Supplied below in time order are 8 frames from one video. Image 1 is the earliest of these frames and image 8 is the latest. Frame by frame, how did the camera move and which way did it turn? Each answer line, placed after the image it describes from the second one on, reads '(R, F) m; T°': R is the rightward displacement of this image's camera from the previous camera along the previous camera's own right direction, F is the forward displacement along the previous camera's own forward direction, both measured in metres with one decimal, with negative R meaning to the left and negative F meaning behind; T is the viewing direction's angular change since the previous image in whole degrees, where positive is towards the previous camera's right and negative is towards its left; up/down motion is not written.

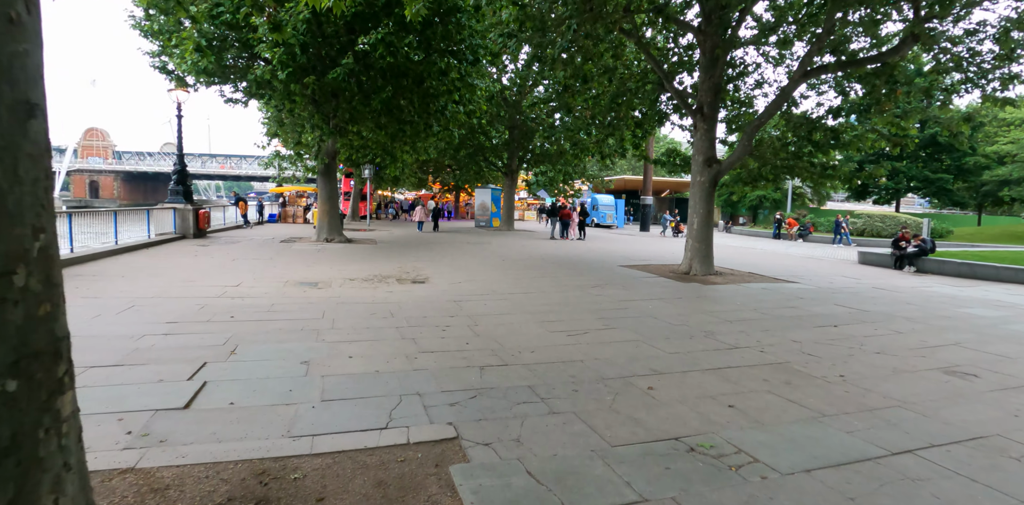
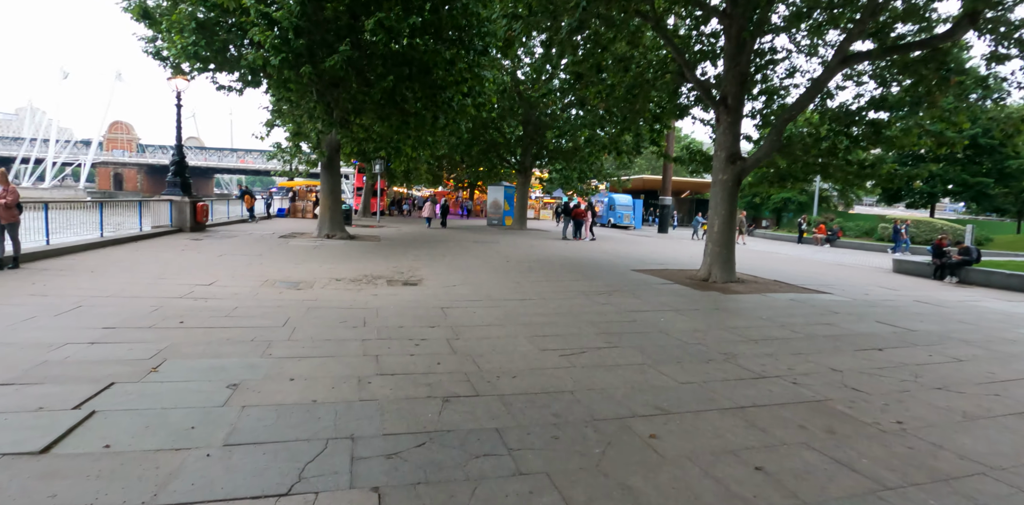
(+0.3, +0.8) m; -2°
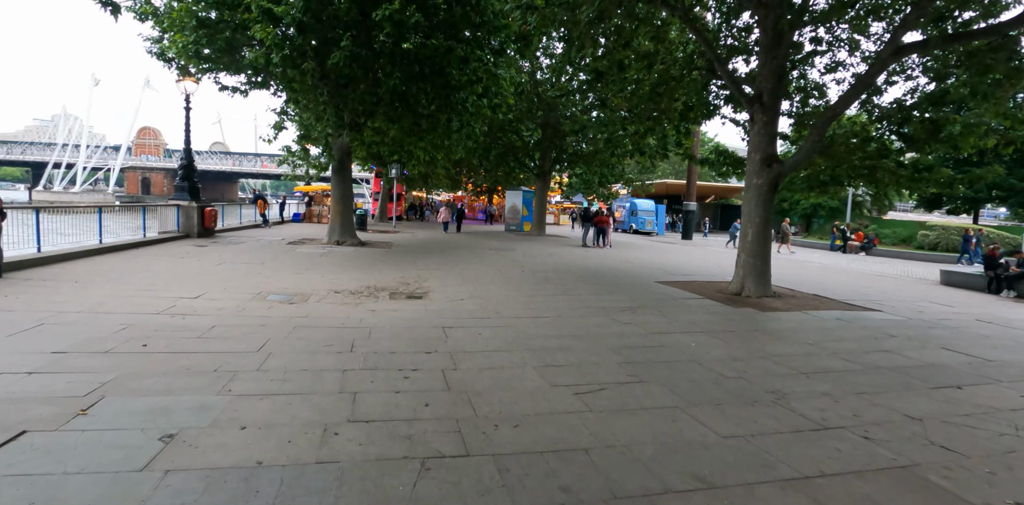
(+0.1, +0.7) m; -2°
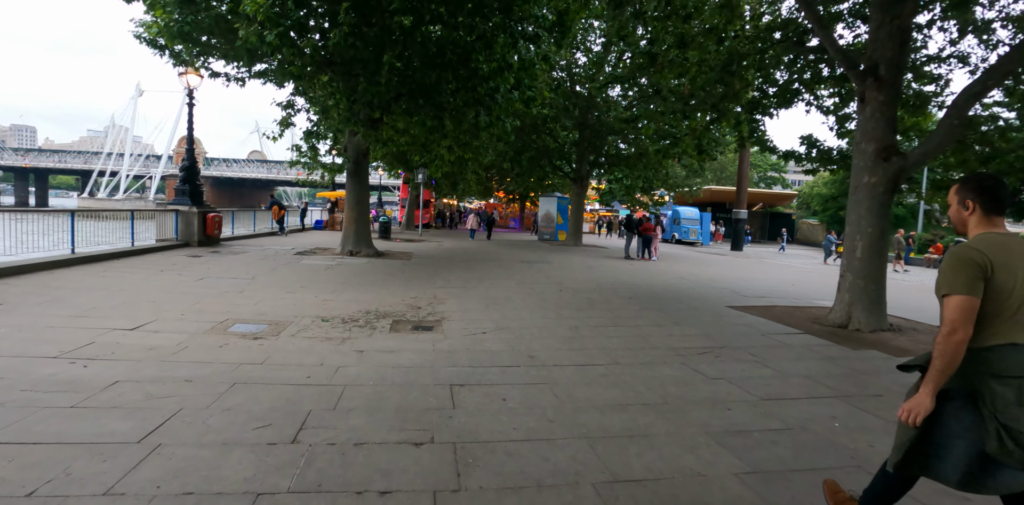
(-0.1, +1.9) m; -4°
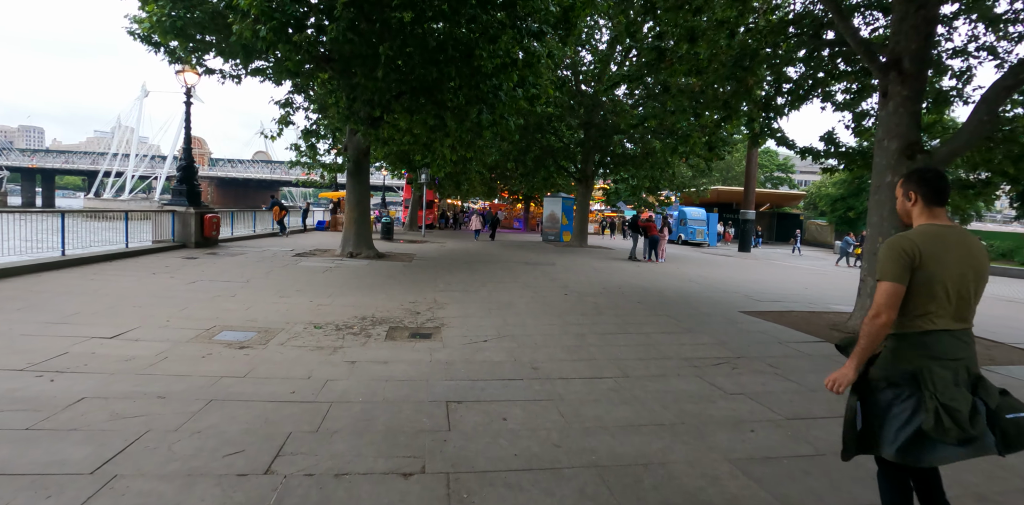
(0.0, +0.3) m; -1°
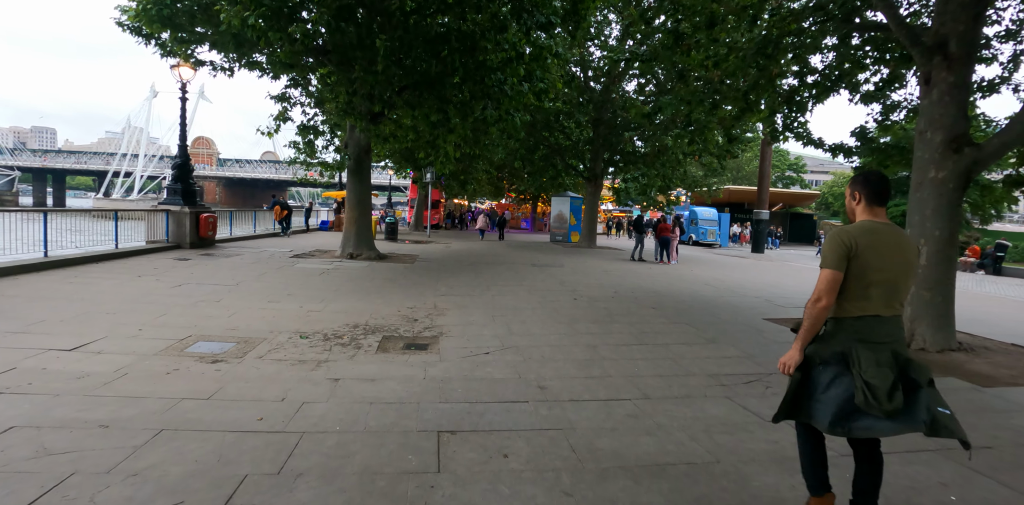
(0.0, +0.5) m; -1°
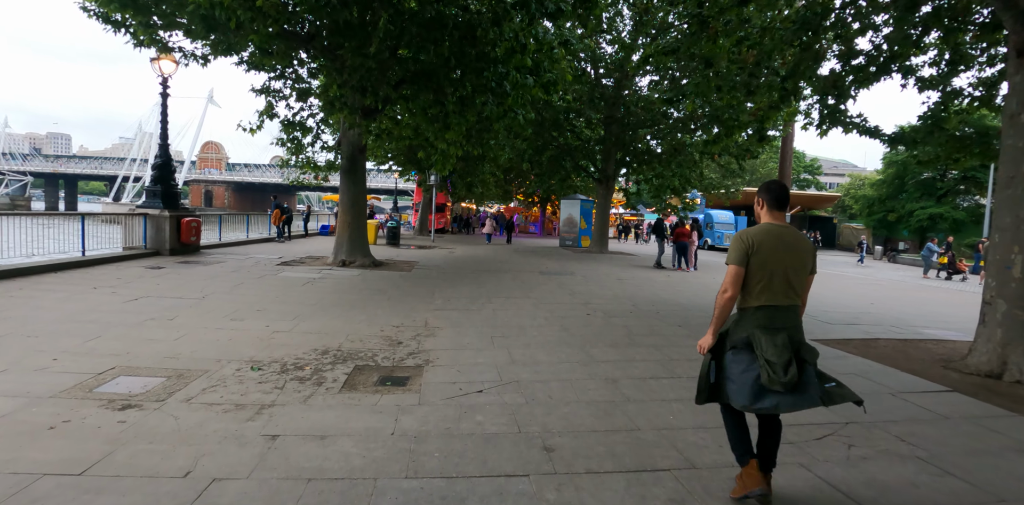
(+0.1, +1.0) m; -1°
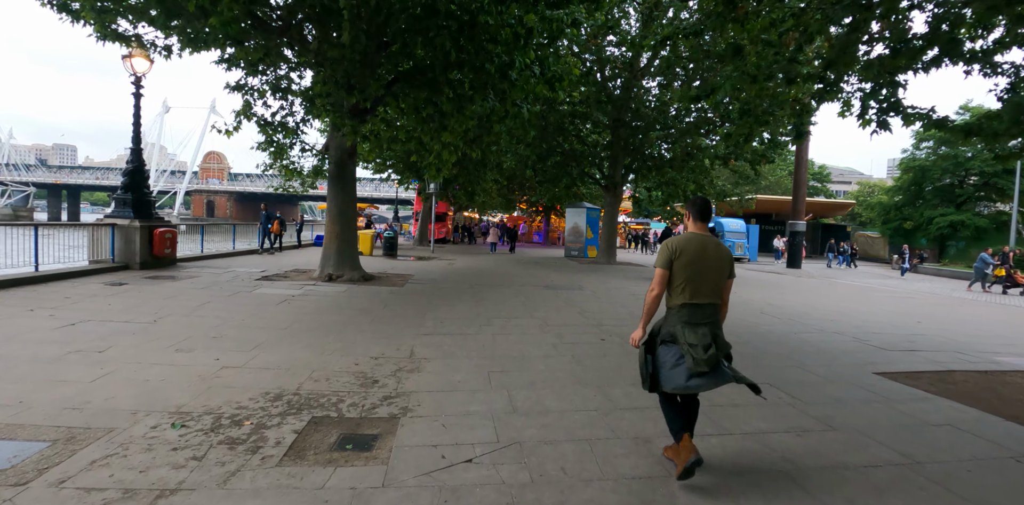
(0.0, +1.0) m; -1°
